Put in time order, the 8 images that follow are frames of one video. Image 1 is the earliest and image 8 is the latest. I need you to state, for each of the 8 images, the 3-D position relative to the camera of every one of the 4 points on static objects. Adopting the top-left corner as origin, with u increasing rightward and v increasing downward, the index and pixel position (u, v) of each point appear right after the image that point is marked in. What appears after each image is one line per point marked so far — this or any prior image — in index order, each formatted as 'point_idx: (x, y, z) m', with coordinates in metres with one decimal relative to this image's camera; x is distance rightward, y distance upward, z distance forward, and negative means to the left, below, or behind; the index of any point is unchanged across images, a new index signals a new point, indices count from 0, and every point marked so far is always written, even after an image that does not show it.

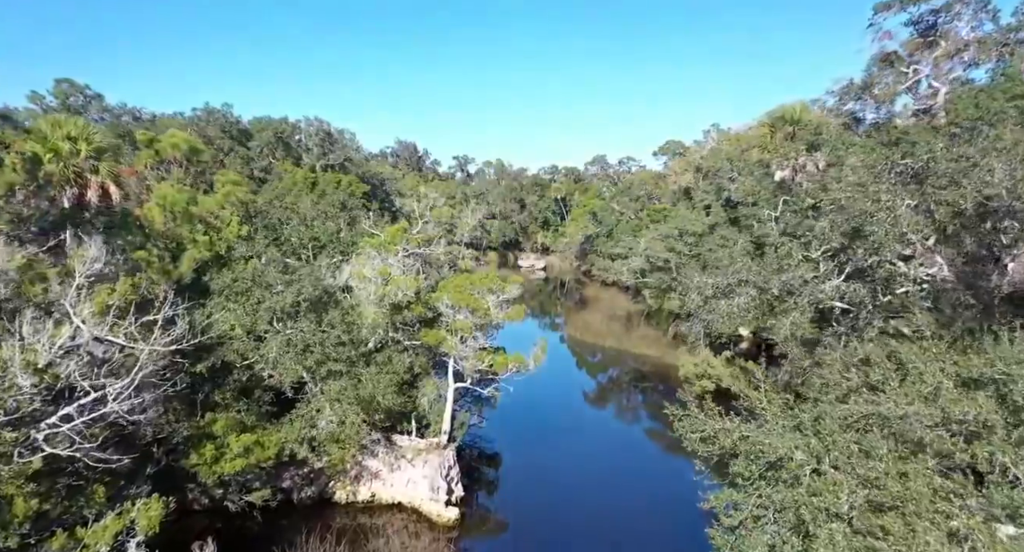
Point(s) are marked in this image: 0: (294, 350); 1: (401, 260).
0: (-5.0, -1.7, +14.4) m
1: (-3.2, +0.4, +18.1) m
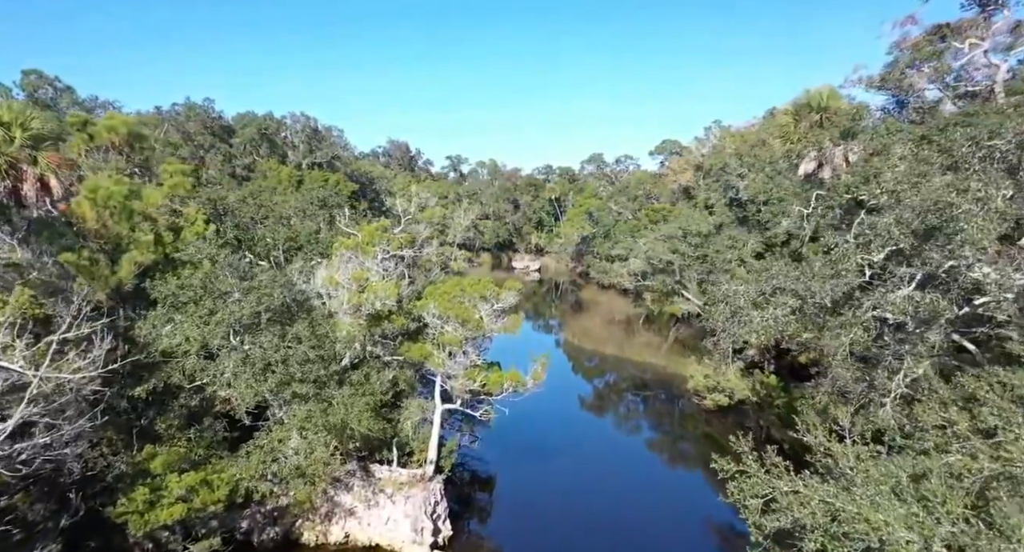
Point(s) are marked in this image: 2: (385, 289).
0: (-5.0, -1.8, +12.3) m
1: (-3.3, +0.3, +15.9) m
2: (-2.8, -0.3, +14.3) m
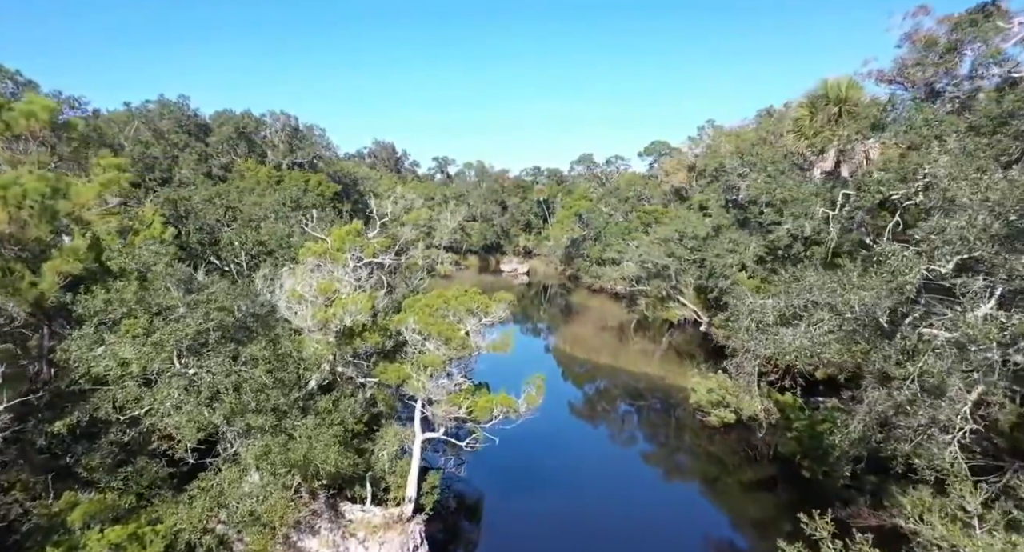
0: (-5.2, -2.0, +10.4) m
1: (-3.5, 0.0, +14.1) m
2: (-3.0, -0.5, +12.5) m
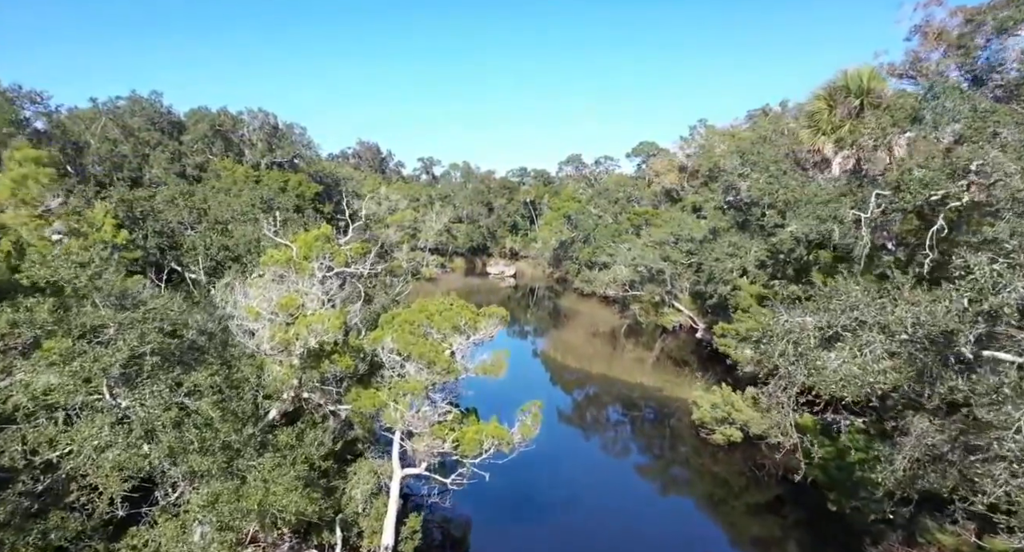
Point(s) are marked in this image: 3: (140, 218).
0: (-5.3, -2.2, +8.7) m
1: (-3.7, -0.2, +12.4) m
2: (-3.1, -0.8, +10.8) m
3: (-11.1, +1.7, +19.0) m
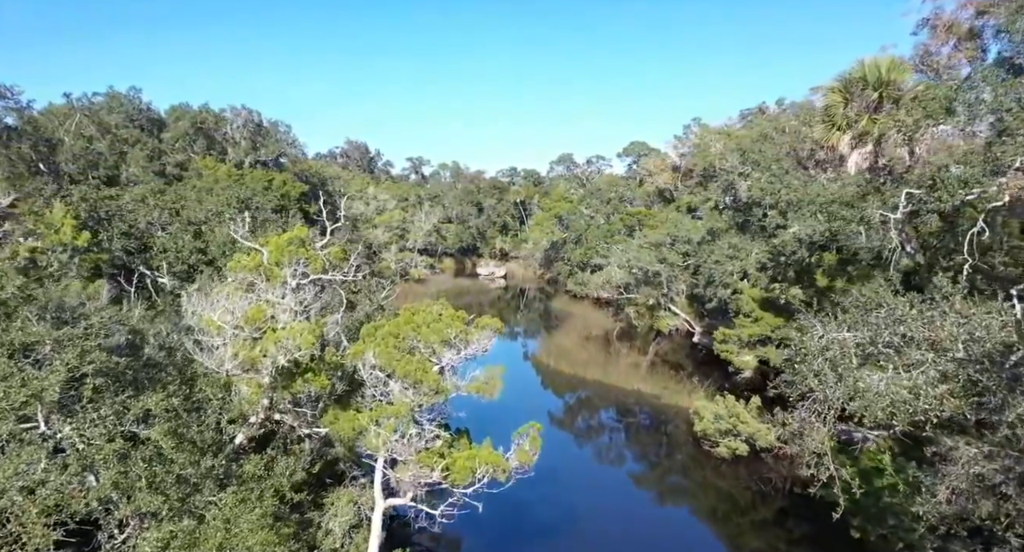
0: (-5.3, -2.4, +7.5) m
1: (-3.8, -0.3, +11.2) m
2: (-3.2, -0.9, +9.6) m
3: (-11.3, +1.6, +17.6) m
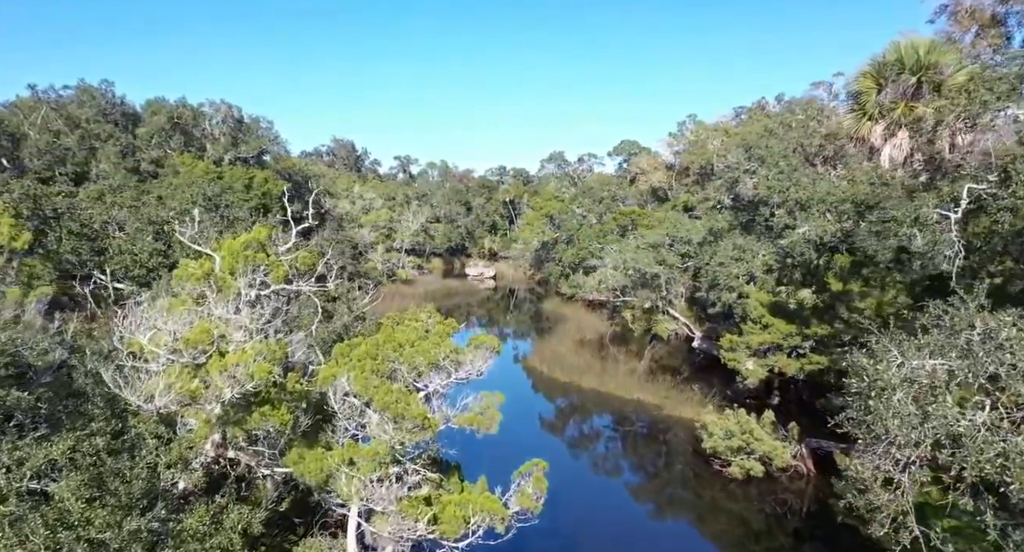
0: (-5.2, -2.5, +5.8) m
1: (-3.8, -0.4, +9.6) m
2: (-3.2, -1.0, +7.9) m
3: (-11.4, +1.5, +15.8) m
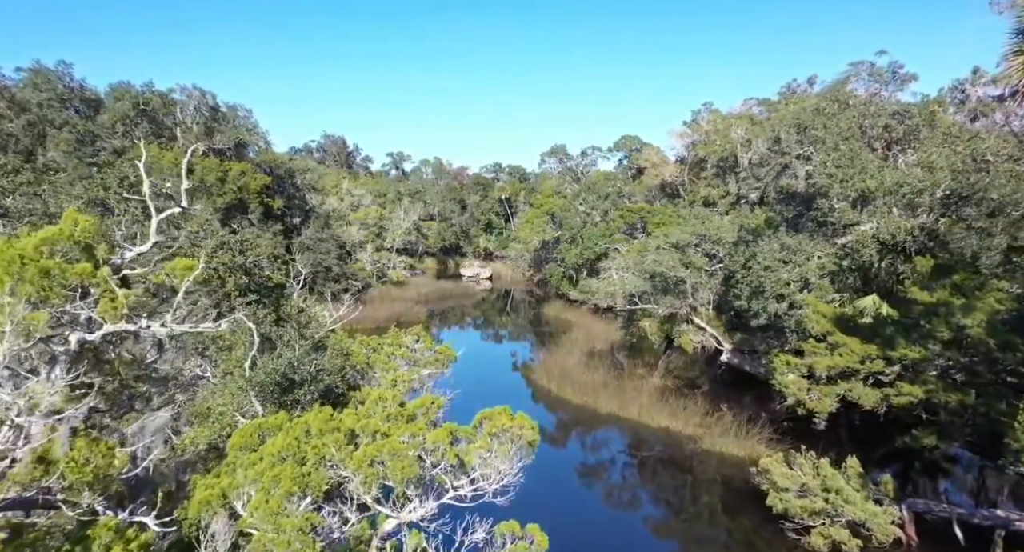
0: (-4.9, -2.7, +1.7) m
1: (-3.4, -0.6, +5.4) m
2: (-2.8, -1.2, +3.8) m
3: (-11.1, +1.3, +11.6) m
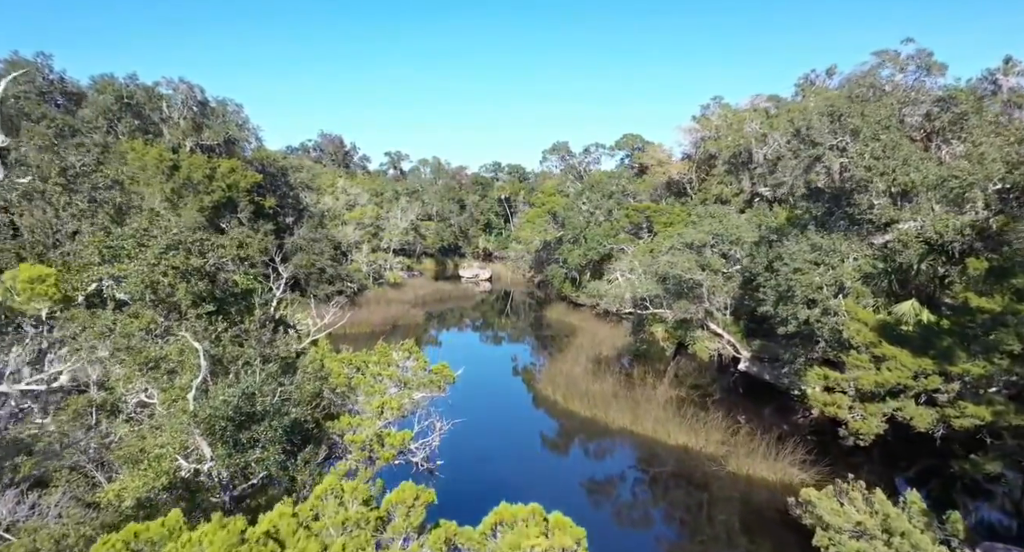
0: (-4.7, -2.8, -0.3) m
1: (-3.3, -0.7, +3.5) m
2: (-2.6, -1.3, +1.9) m
3: (-11.0, +1.2, +9.7) m
